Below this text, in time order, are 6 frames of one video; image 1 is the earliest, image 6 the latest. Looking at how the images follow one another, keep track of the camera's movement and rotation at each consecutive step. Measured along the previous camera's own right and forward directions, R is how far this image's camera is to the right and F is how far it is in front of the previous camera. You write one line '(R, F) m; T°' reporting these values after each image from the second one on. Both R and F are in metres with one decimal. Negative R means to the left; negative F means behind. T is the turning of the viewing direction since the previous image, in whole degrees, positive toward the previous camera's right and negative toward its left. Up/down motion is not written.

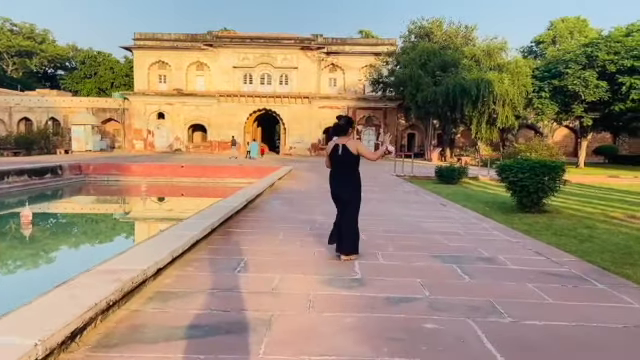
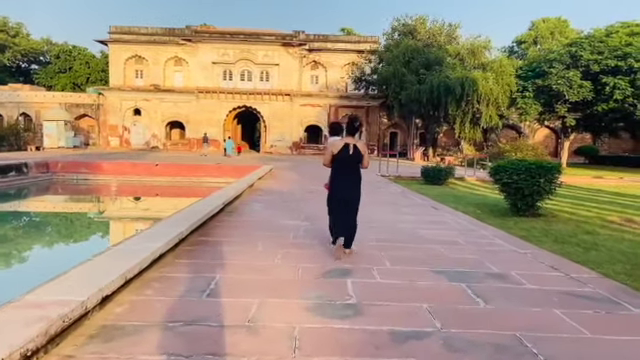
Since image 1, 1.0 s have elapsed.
(0.0, +0.7) m; +2°
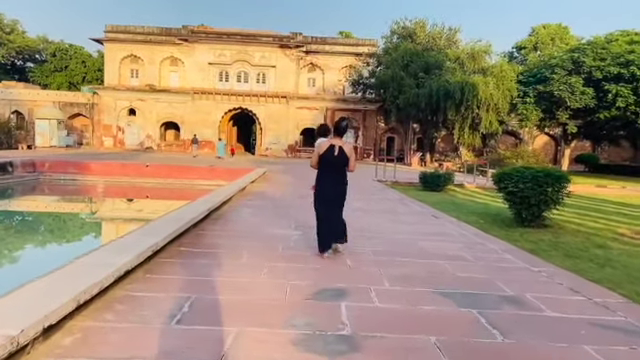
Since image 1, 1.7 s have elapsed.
(0.0, +0.5) m; 0°
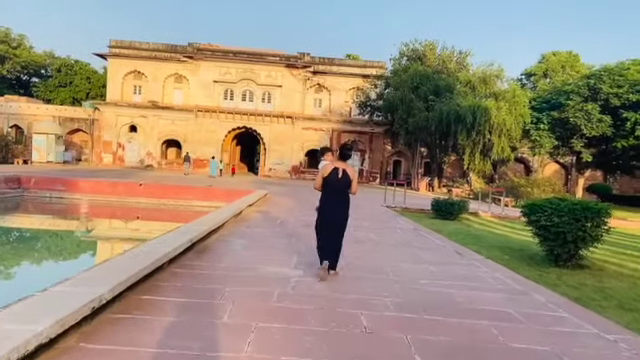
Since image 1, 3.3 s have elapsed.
(0.0, +1.0) m; 0°
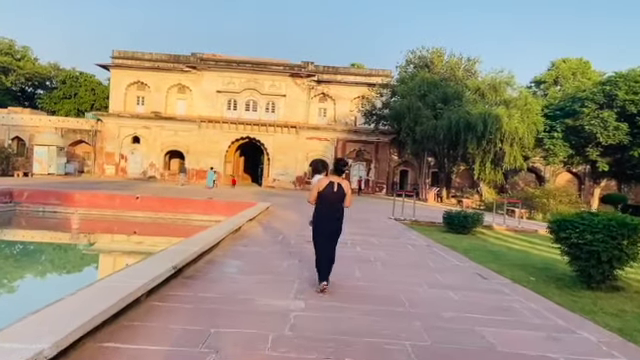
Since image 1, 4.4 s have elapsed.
(0.0, +0.7) m; -1°
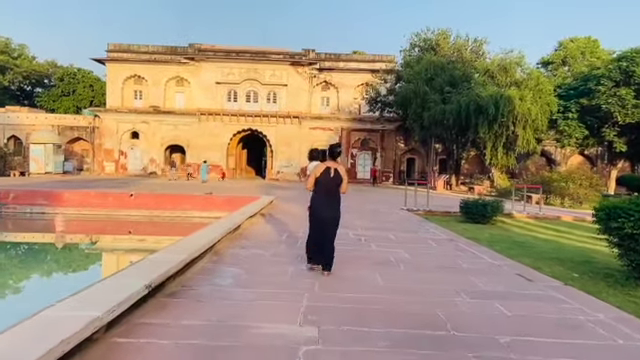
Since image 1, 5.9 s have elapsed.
(-0.1, +1.0) m; 0°
